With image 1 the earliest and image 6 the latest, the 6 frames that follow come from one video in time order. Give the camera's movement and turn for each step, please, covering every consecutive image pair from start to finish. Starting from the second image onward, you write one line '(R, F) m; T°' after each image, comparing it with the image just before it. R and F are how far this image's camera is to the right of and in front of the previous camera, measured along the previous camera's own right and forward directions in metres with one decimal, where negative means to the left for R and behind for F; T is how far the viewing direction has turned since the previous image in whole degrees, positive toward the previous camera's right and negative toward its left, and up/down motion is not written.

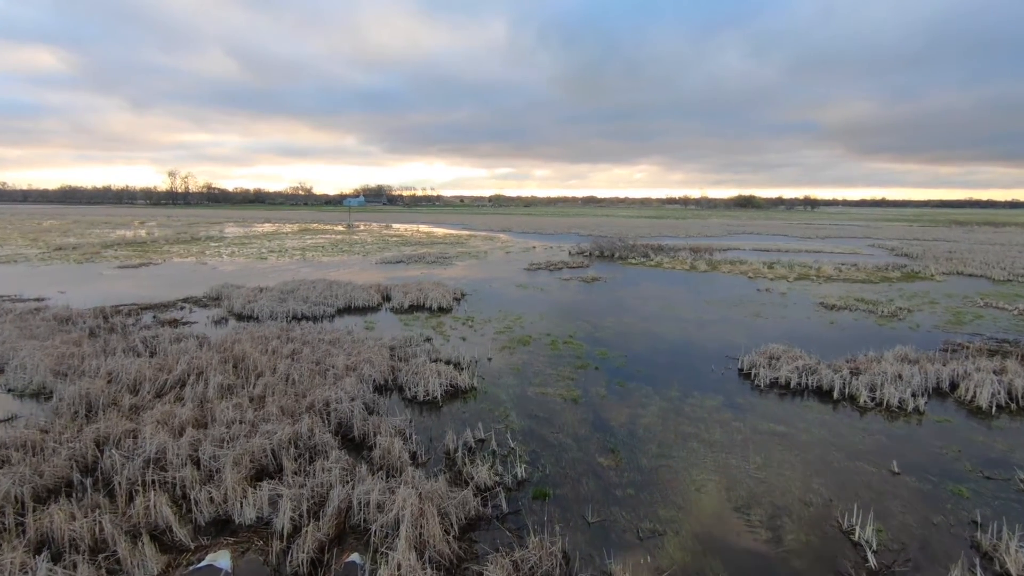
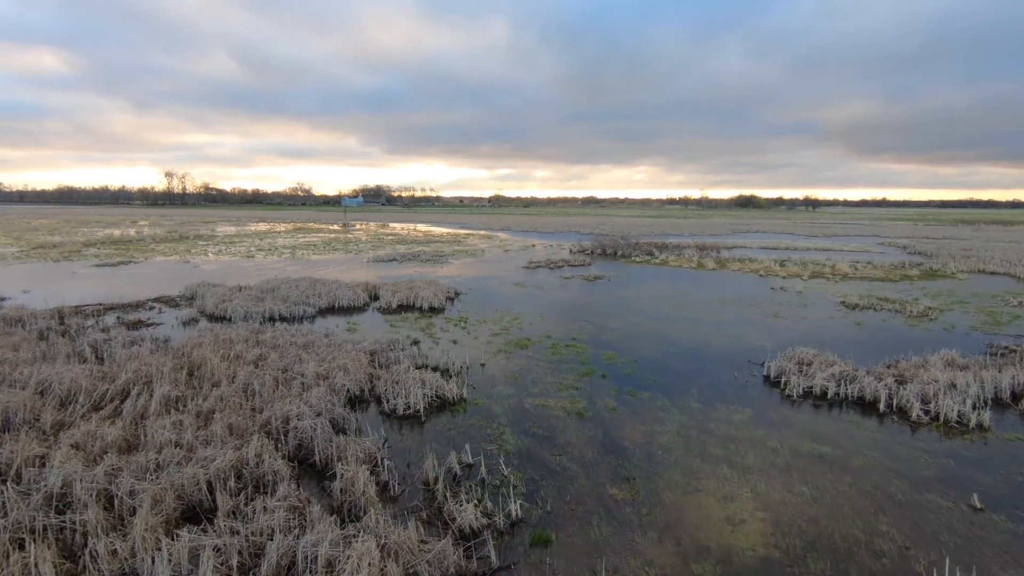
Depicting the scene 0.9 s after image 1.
(+0.1, +1.7) m; 0°
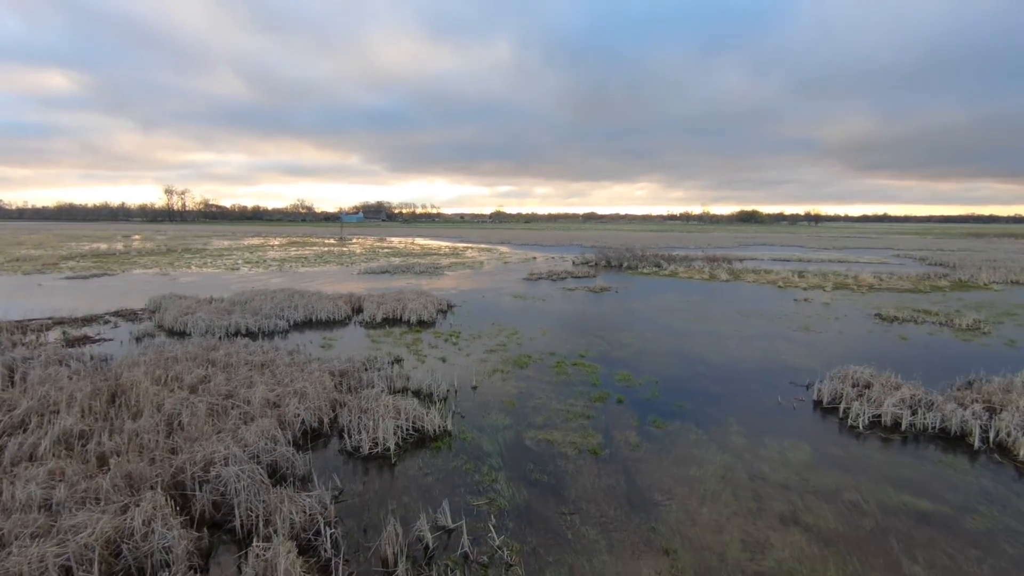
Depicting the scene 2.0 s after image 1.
(+0.1, +2.2) m; 0°
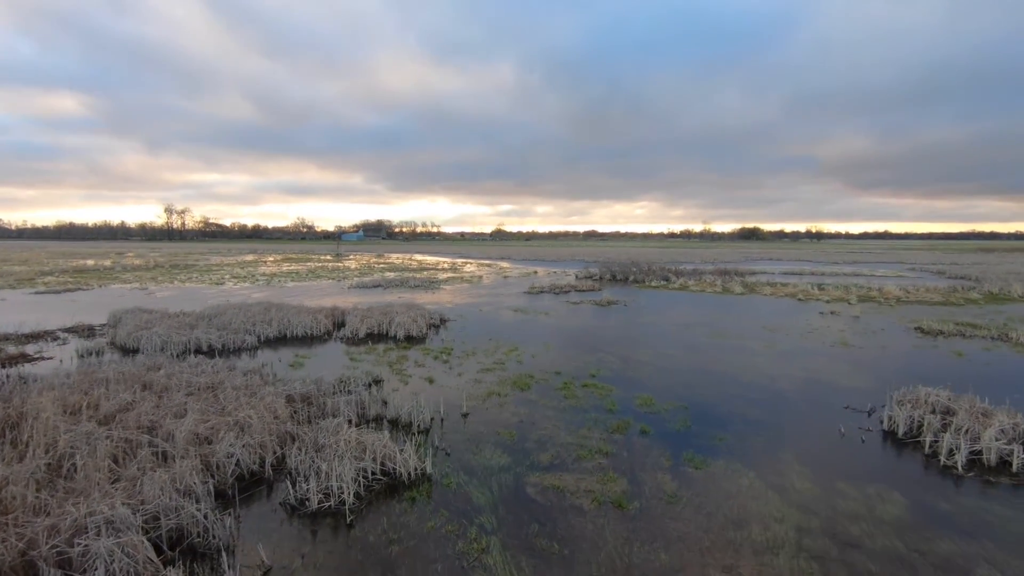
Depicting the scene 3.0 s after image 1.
(0.0, +2.0) m; 0°
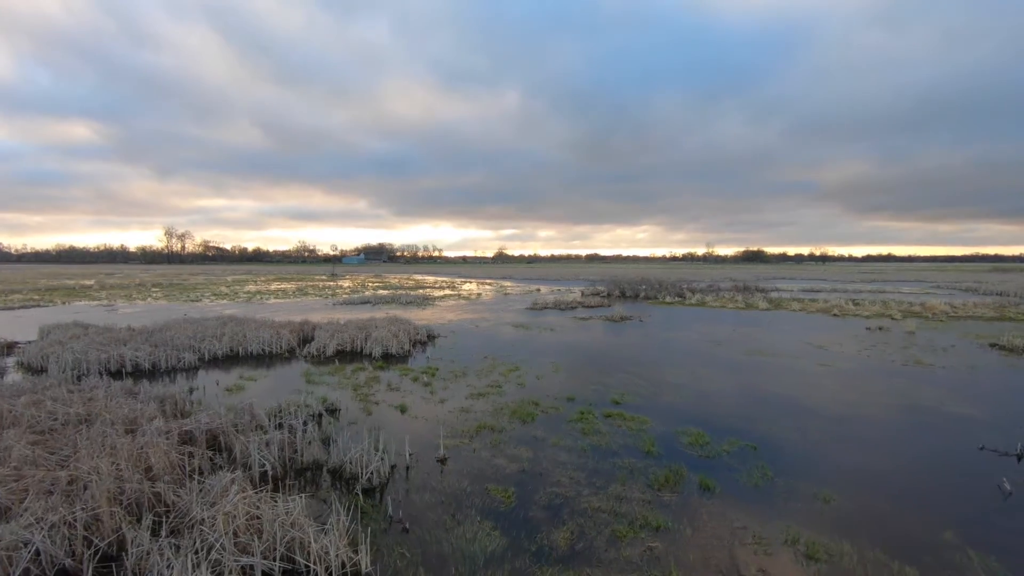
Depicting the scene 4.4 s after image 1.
(+0.1, +2.8) m; 0°
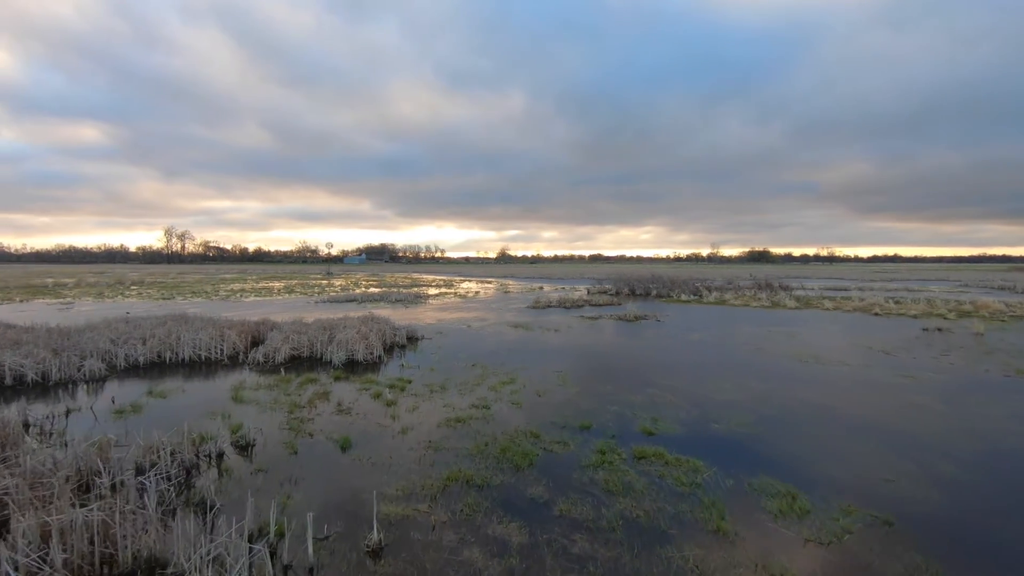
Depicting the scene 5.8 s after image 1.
(+0.2, +2.7) m; 0°
